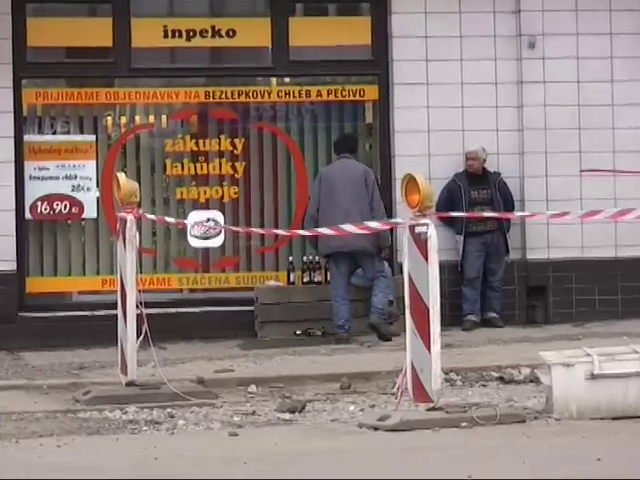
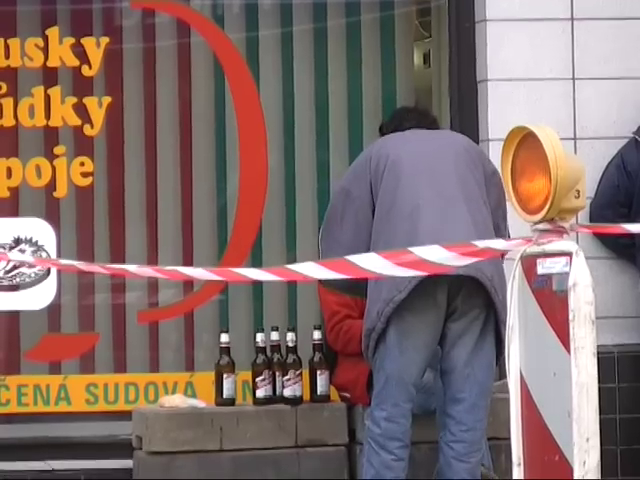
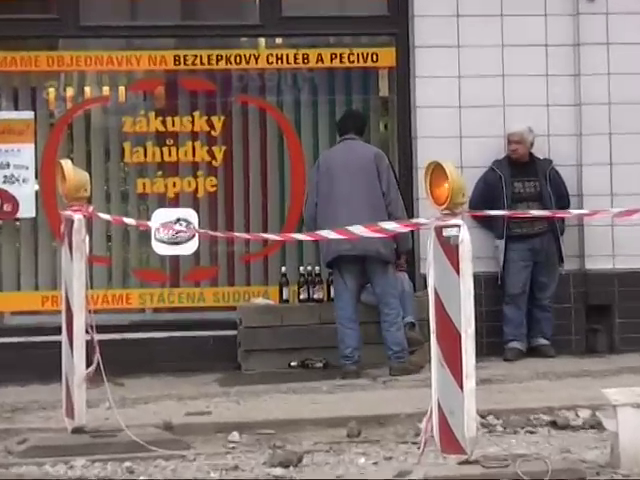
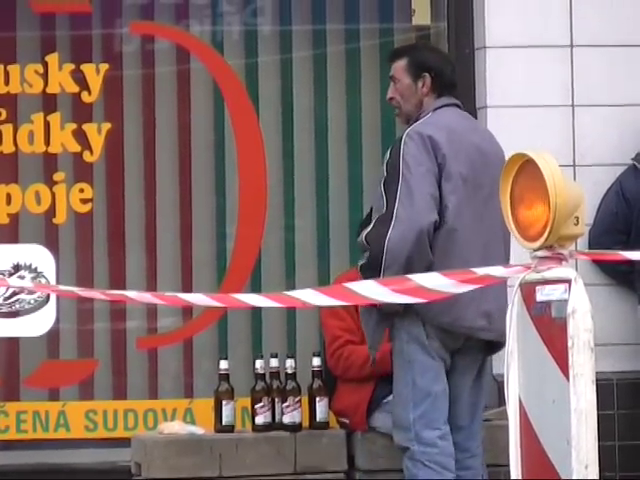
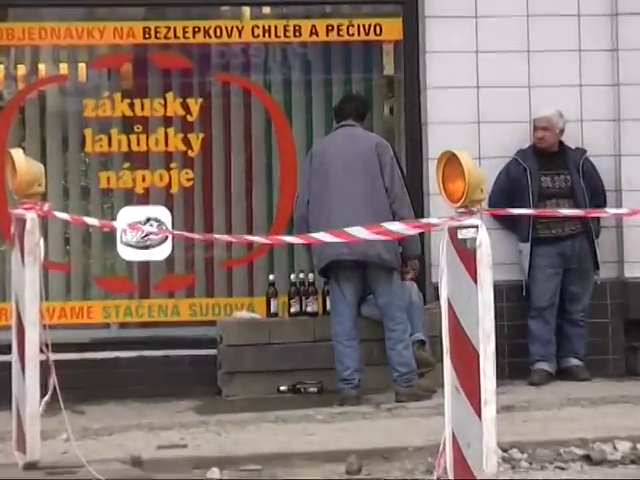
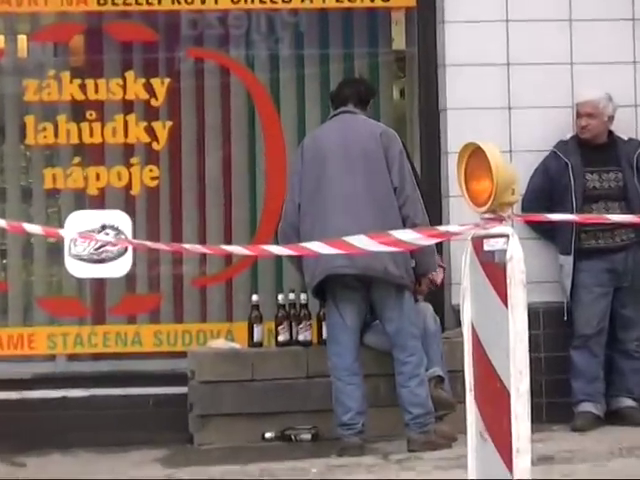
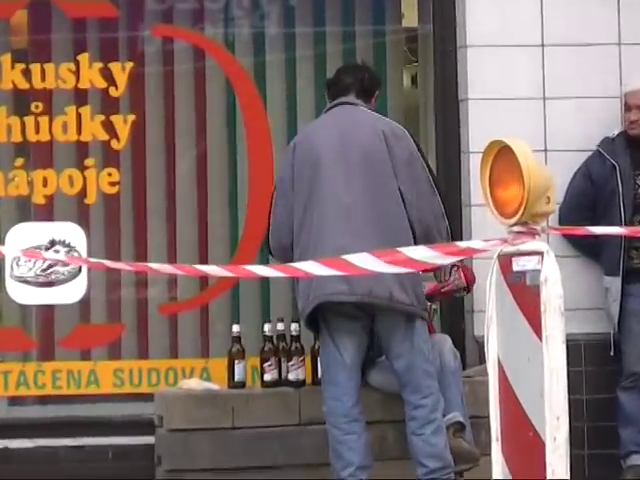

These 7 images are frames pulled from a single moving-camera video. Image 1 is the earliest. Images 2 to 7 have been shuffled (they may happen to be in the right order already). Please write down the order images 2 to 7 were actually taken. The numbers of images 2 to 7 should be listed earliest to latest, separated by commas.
3, 5, 6, 7, 2, 4
